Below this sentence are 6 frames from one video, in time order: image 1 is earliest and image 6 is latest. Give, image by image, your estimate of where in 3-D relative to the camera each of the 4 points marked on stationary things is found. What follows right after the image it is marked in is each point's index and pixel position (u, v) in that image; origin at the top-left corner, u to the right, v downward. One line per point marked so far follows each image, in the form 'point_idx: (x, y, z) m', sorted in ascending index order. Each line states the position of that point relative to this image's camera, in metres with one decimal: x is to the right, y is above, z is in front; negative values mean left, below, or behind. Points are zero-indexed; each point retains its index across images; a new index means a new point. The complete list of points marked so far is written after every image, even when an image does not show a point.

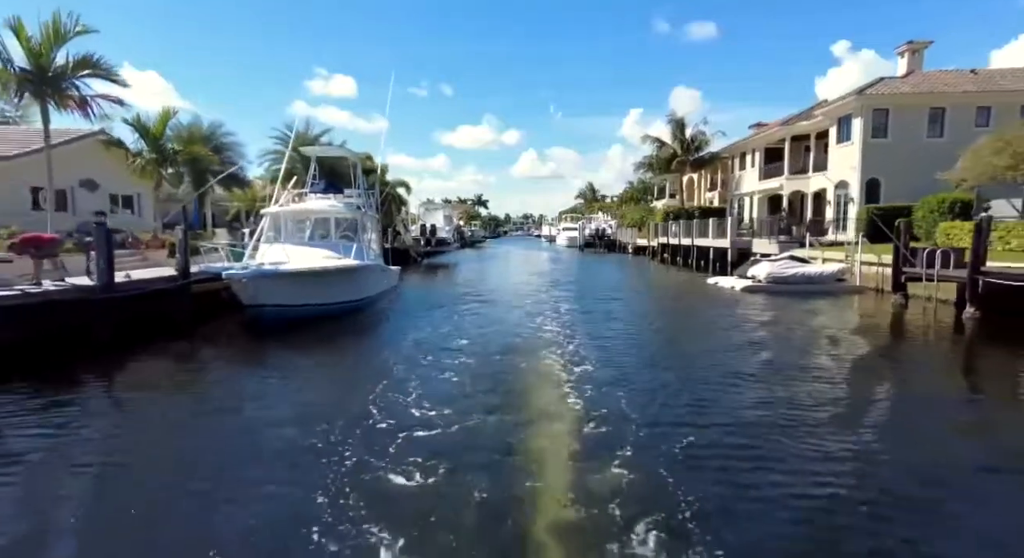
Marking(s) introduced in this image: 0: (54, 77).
0: (-11.7, +5.2, +15.7) m
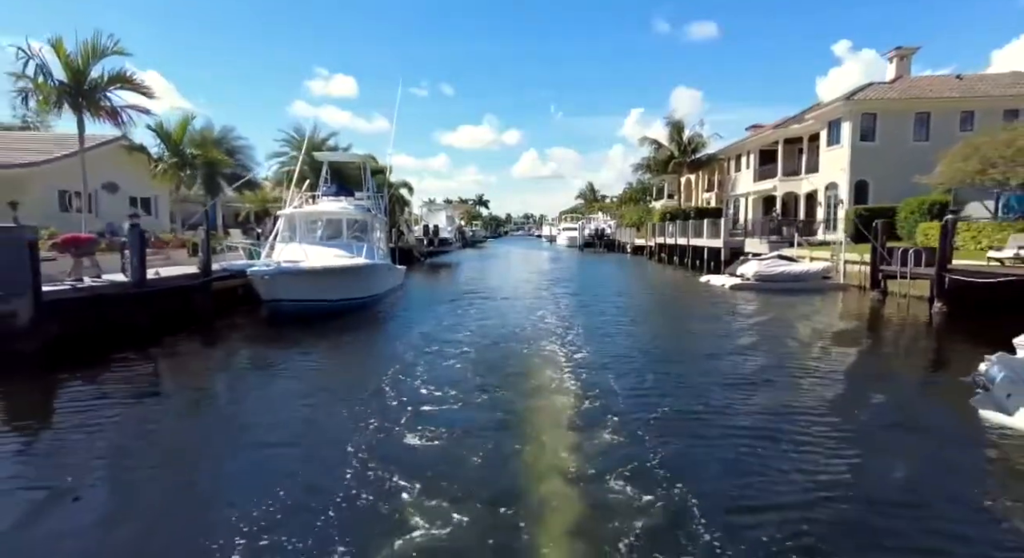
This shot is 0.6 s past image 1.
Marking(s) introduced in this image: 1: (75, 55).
0: (-11.7, +5.2, +16.9) m
1: (-11.9, +6.1, +16.7) m
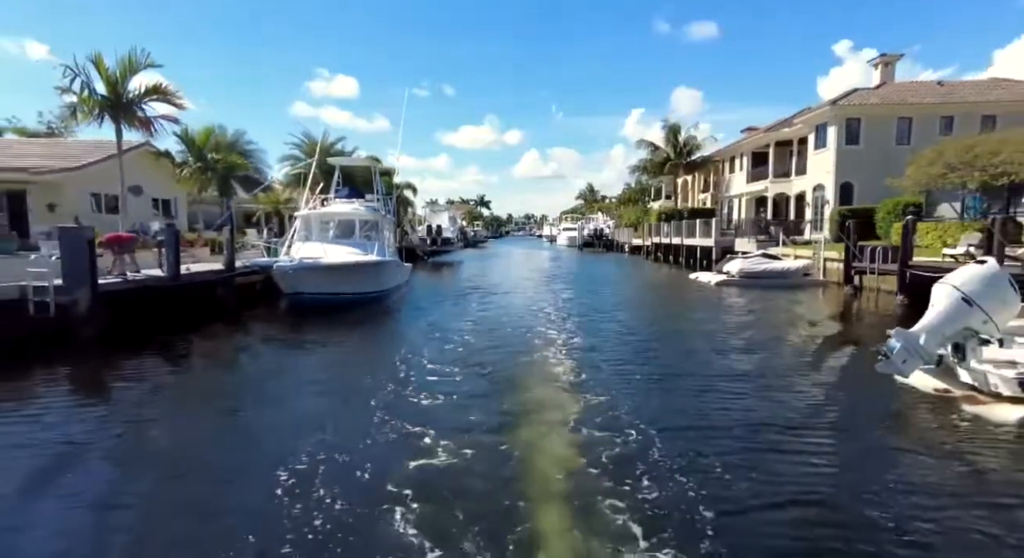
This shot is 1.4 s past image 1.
0: (-11.7, +5.4, +18.6) m
1: (-12.0, +6.3, +18.4) m
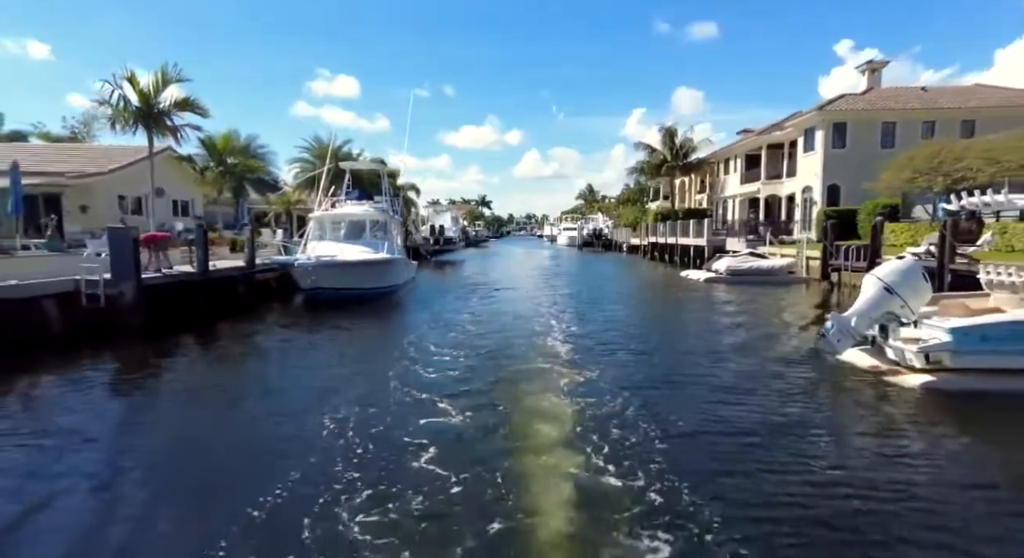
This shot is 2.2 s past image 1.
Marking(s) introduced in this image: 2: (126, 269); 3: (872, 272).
0: (-11.7, +5.5, +20.3) m
1: (-12.0, +6.4, +20.1) m
2: (-9.8, +0.3, +15.5) m
3: (+5.9, +0.1, +10.0) m
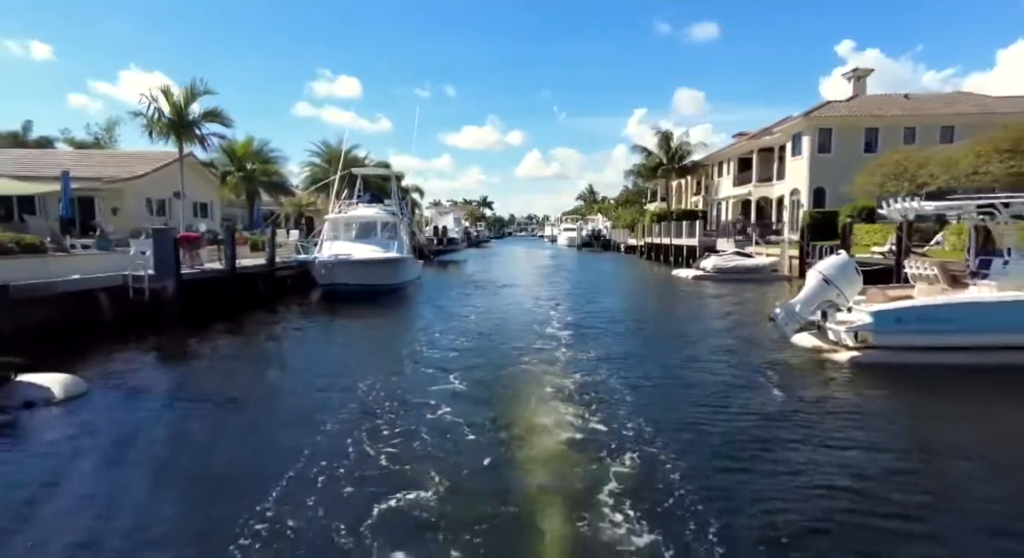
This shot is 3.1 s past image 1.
0: (-11.7, +5.6, +22.1) m
1: (-12.0, +6.5, +21.9) m
2: (-9.8, +0.4, +17.4) m
3: (+5.9, +0.2, +11.8) m
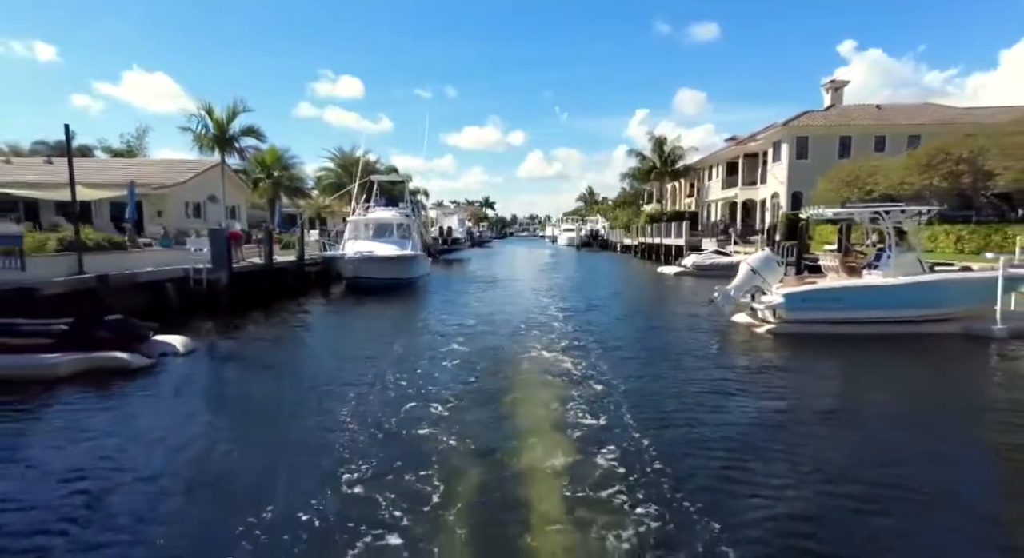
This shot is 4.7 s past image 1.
0: (-11.8, +5.9, +25.4) m
1: (-12.0, +6.8, +25.2) m
2: (-9.8, +0.6, +20.6) m
3: (+5.8, +0.5, +15.1) m
